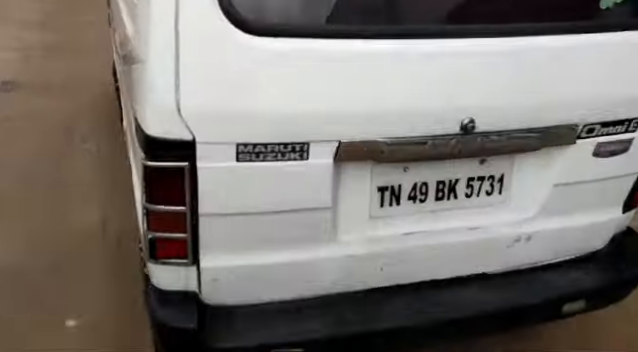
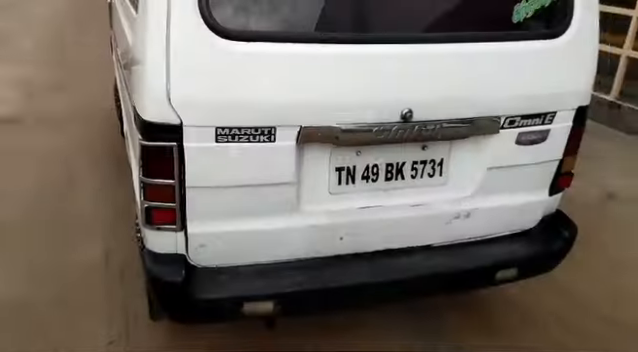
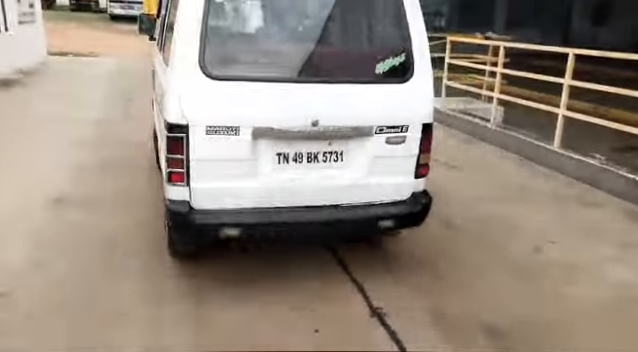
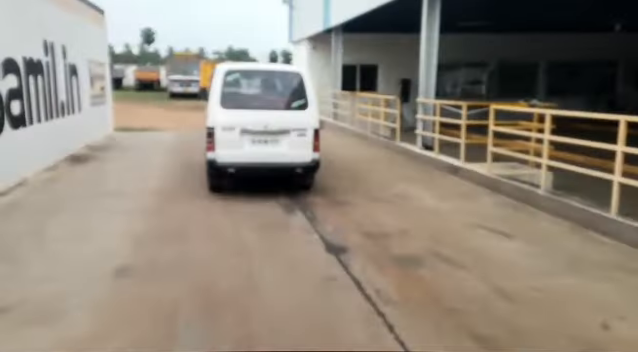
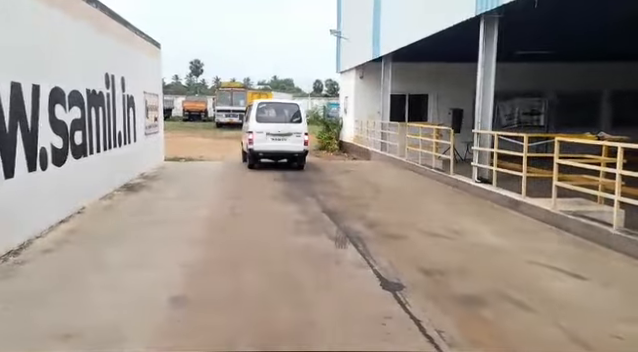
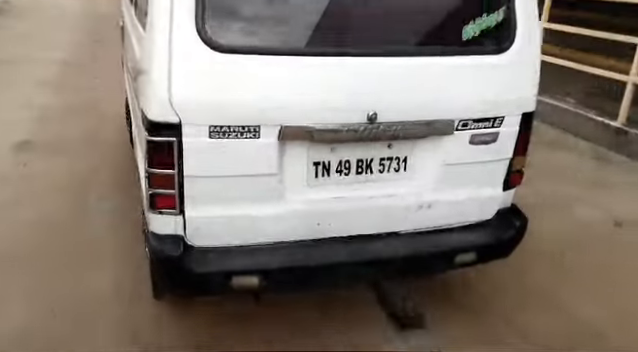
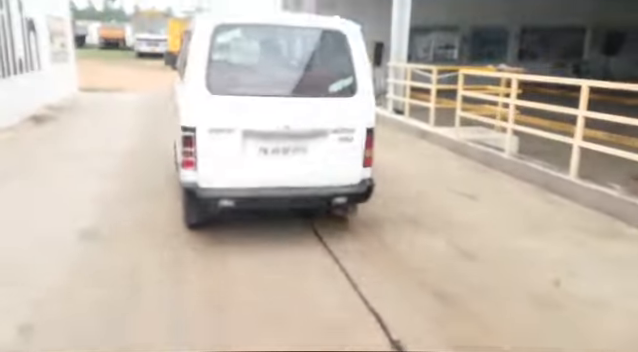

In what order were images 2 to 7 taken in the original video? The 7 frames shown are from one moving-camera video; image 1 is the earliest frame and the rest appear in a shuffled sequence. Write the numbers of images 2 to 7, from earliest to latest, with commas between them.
2, 6, 3, 7, 4, 5
